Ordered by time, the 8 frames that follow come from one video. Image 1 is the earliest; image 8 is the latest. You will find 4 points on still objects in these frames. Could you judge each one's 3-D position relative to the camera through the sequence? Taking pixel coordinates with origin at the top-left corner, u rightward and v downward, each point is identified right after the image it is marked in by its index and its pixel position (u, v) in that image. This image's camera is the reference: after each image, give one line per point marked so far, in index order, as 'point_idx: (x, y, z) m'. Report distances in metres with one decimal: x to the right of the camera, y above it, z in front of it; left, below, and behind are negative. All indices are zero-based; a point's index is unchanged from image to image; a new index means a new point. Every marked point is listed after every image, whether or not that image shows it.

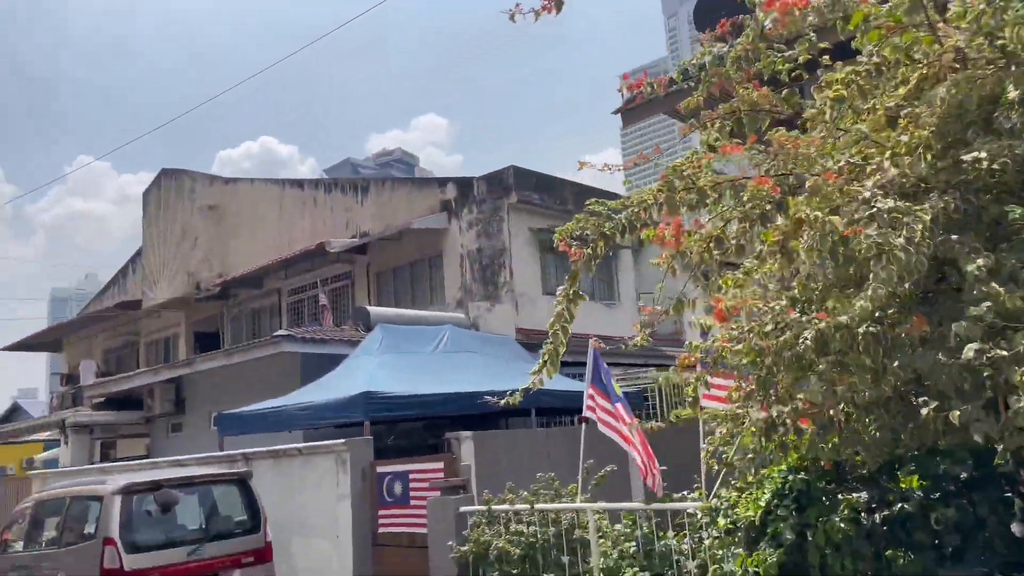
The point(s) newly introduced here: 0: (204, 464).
0: (-3.7, -2.1, +9.7) m
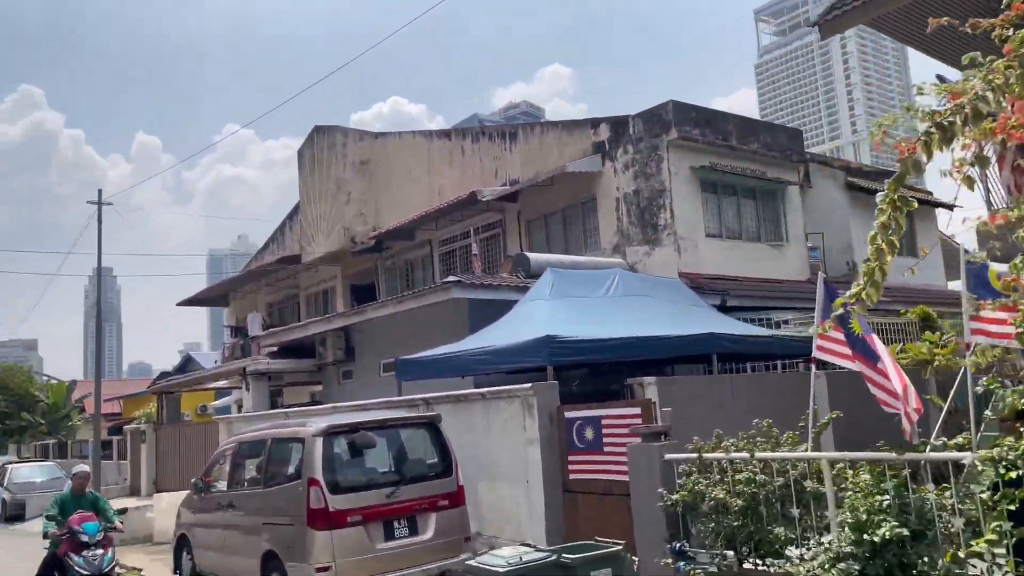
0: (-1.6, -1.5, +9.8) m
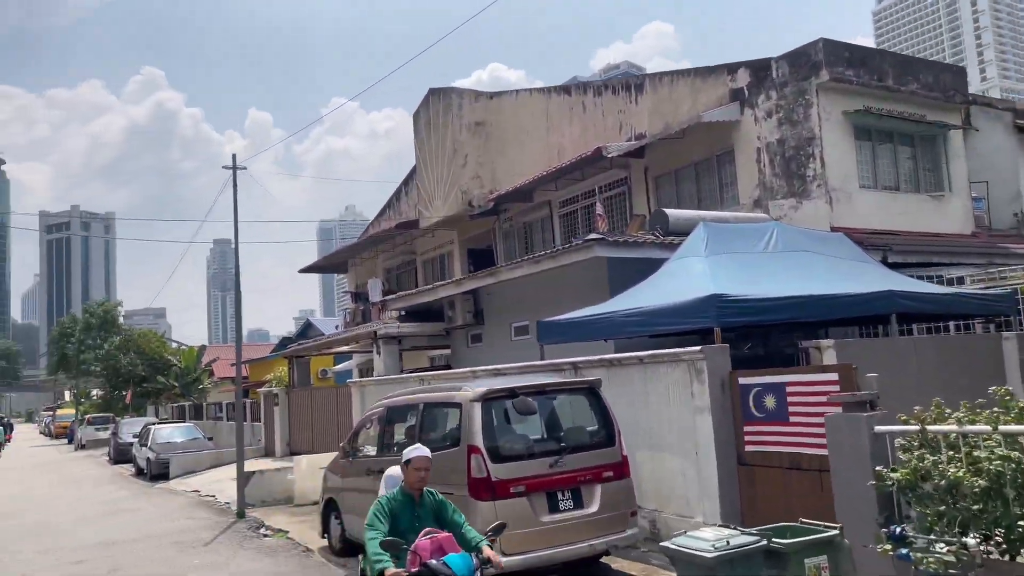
0: (+0.2, -1.0, +9.3) m
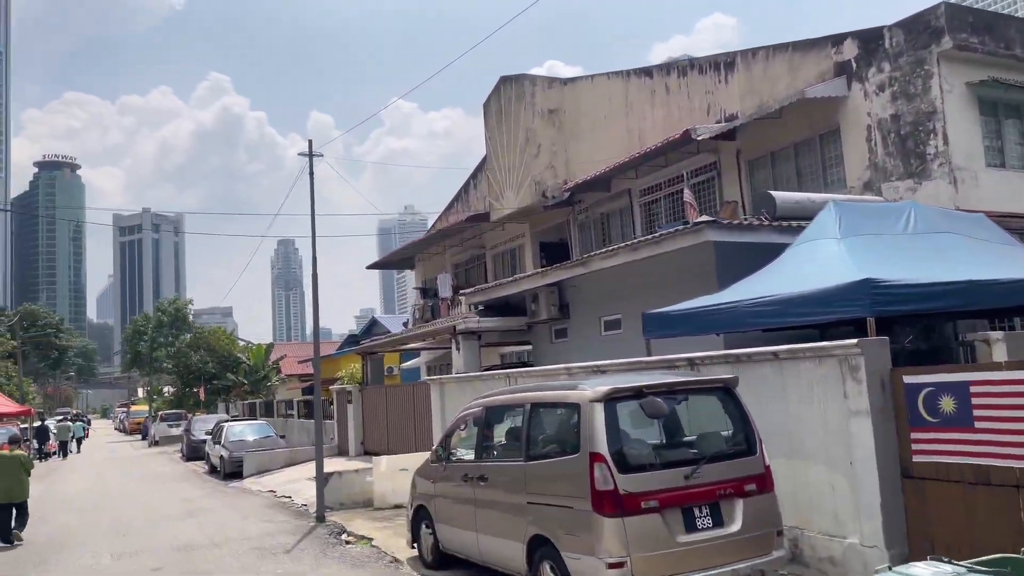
0: (+1.3, -0.8, +8.4) m
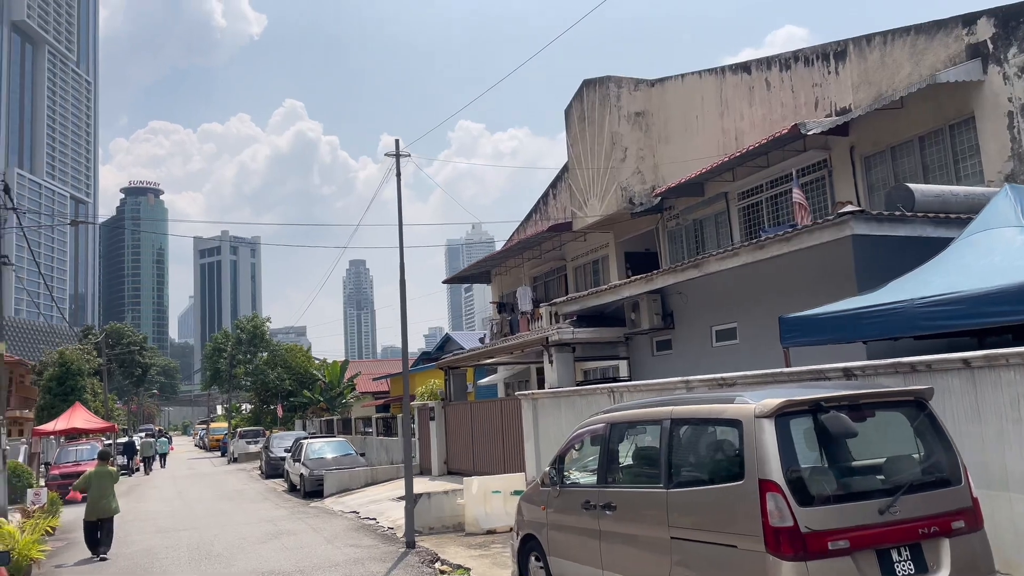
0: (+2.4, -0.8, +7.3) m
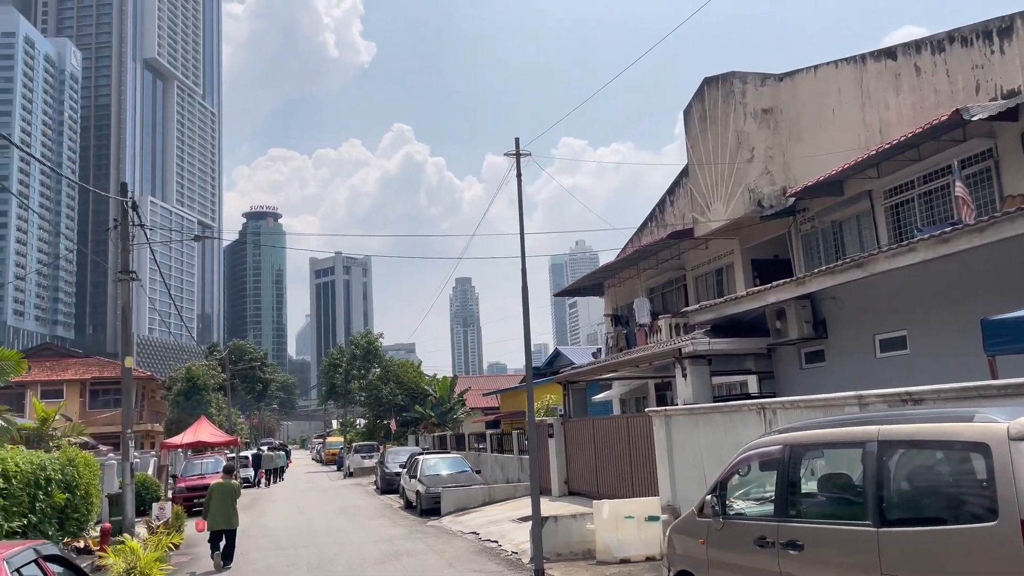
0: (+3.6, -0.8, +6.1) m
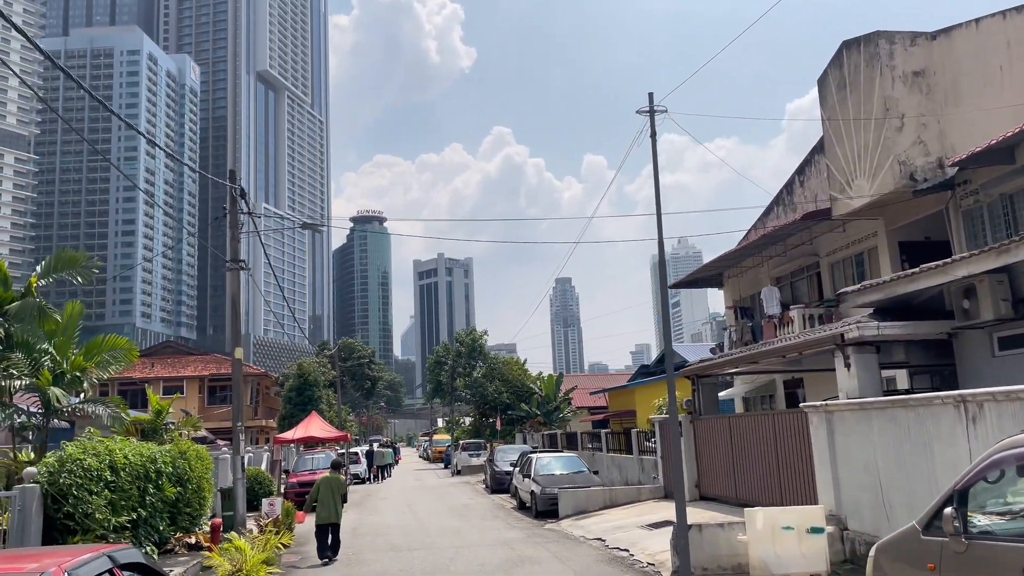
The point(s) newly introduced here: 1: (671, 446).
0: (+4.6, -0.5, +4.4) m
1: (+3.1, -3.2, +16.0) m
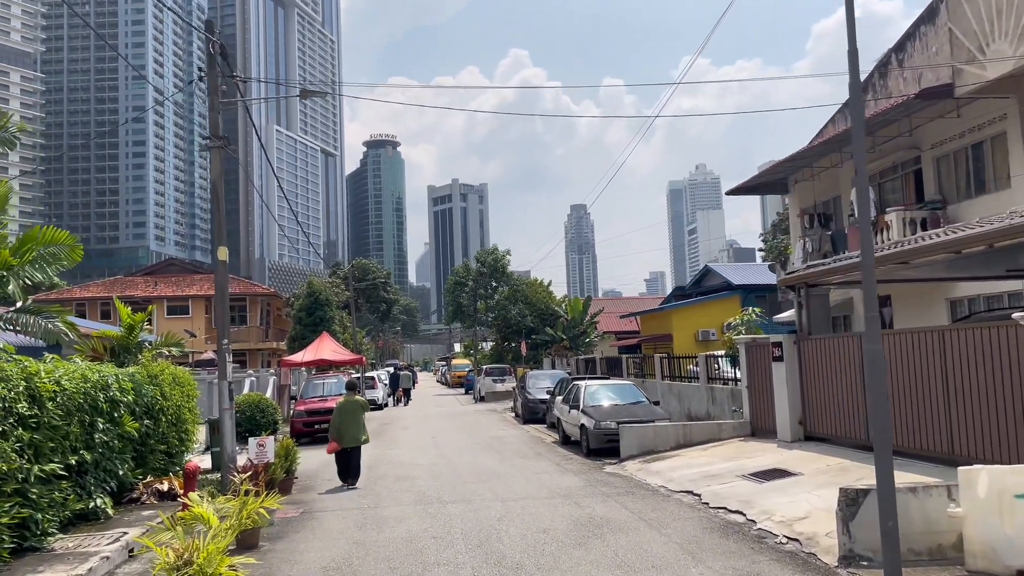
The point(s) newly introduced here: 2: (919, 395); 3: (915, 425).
0: (+5.2, +0.2, +1.1) m
1: (+3.9, -1.4, +12.9) m
2: (+4.8, -1.2, +9.1) m
3: (+4.7, -1.6, +9.1) m
